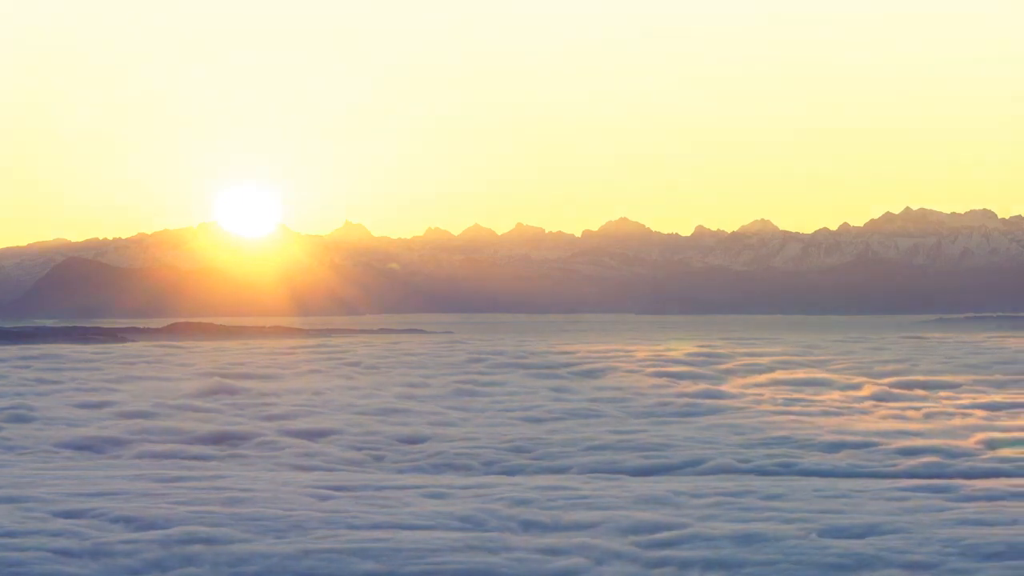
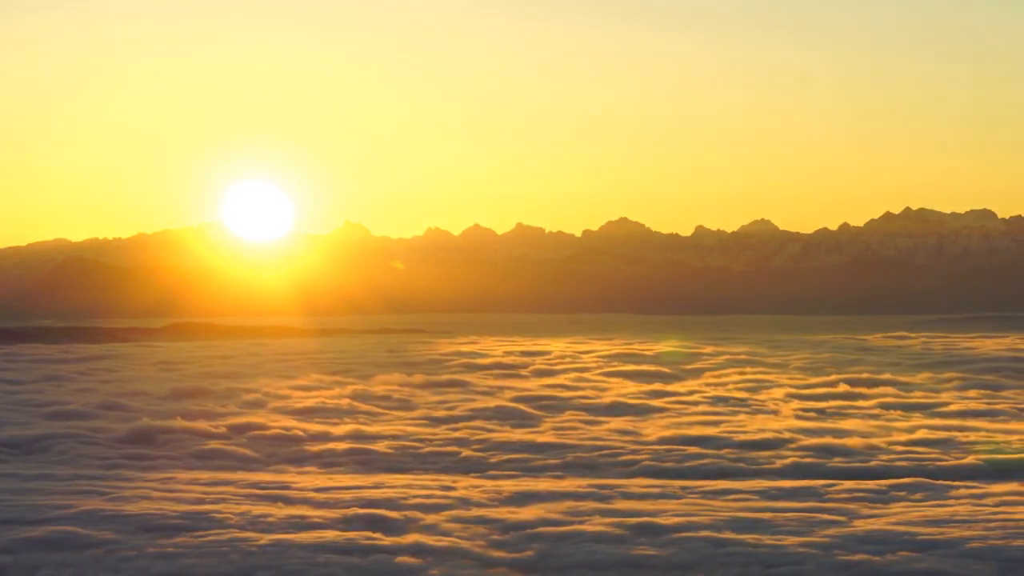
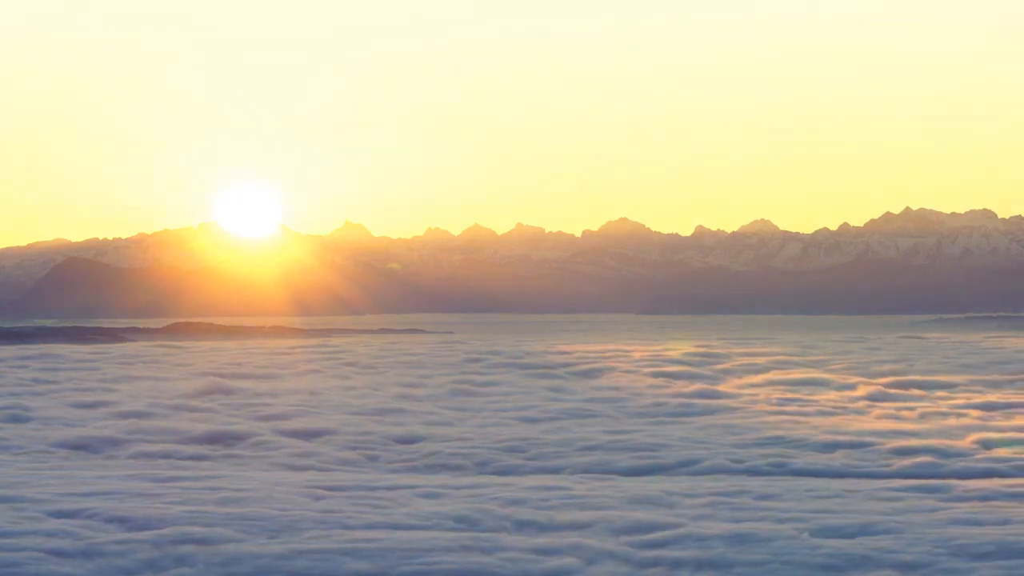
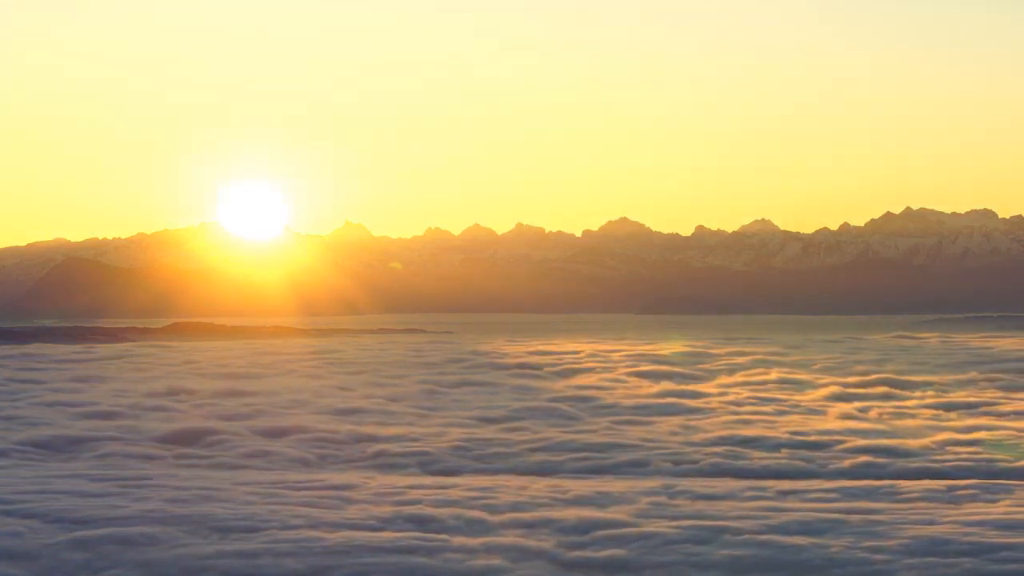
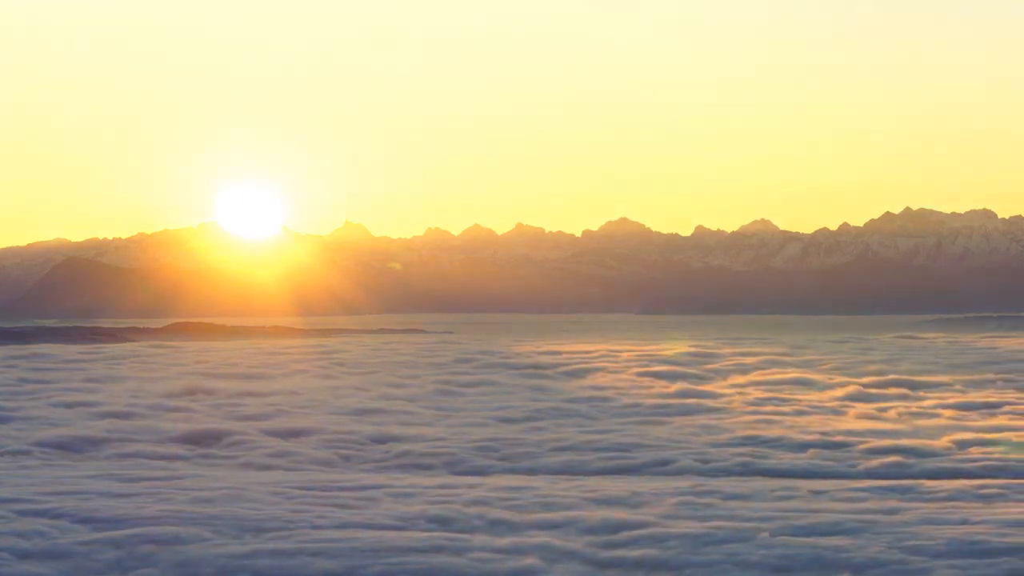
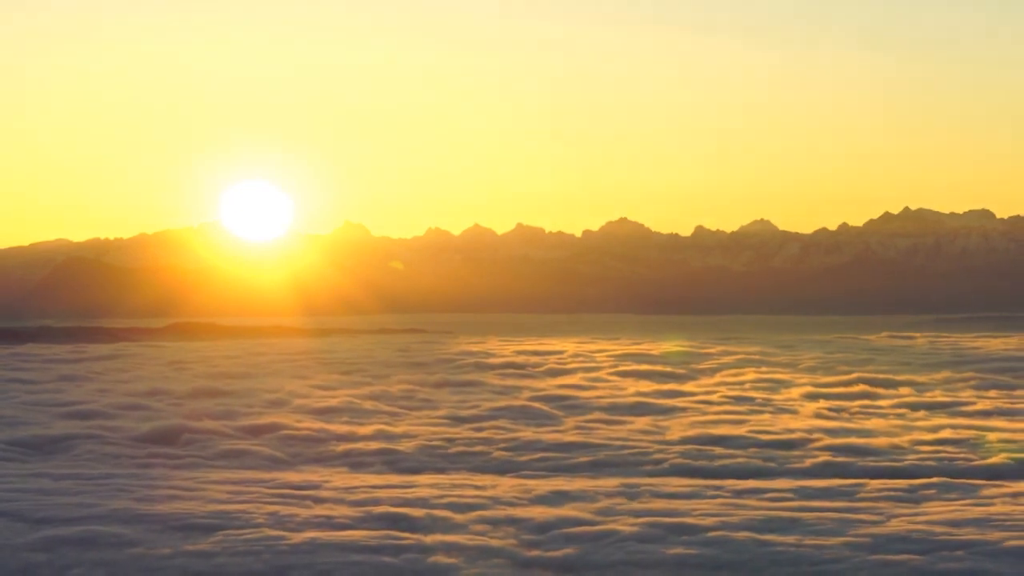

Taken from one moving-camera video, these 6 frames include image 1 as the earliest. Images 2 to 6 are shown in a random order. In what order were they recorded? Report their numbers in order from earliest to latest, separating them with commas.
3, 5, 4, 6, 2
